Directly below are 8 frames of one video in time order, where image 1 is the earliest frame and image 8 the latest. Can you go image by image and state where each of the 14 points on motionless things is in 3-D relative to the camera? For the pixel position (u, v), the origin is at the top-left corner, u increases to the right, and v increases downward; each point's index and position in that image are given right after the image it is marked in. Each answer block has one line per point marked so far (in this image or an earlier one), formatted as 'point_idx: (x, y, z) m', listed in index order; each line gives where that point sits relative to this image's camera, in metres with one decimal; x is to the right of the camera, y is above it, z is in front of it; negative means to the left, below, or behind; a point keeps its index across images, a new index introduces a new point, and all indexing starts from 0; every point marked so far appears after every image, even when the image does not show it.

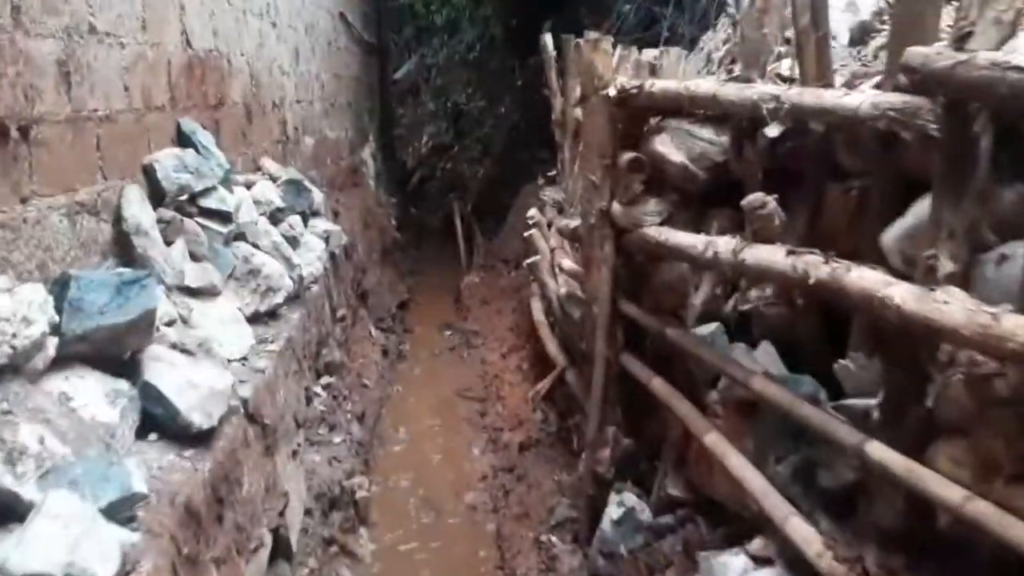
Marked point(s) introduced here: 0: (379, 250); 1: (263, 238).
0: (-1.0, +0.3, +6.7) m
1: (-0.9, +0.2, +3.2) m
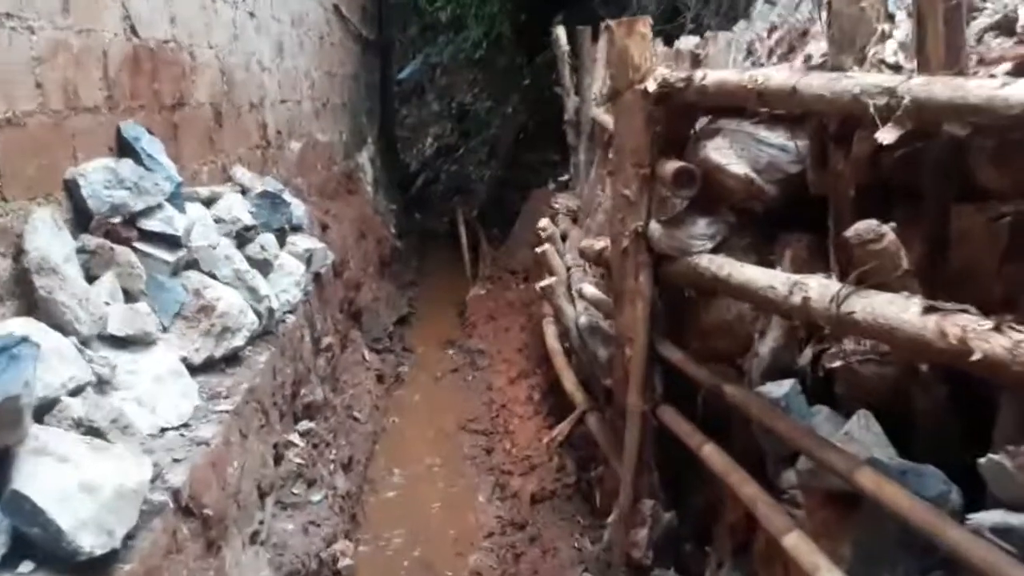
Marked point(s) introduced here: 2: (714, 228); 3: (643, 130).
0: (-1.0, +0.2, +6.2) m
1: (-0.9, +0.1, +2.7) m
2: (+0.5, +0.2, +2.2) m
3: (+0.3, +0.4, +2.3) m
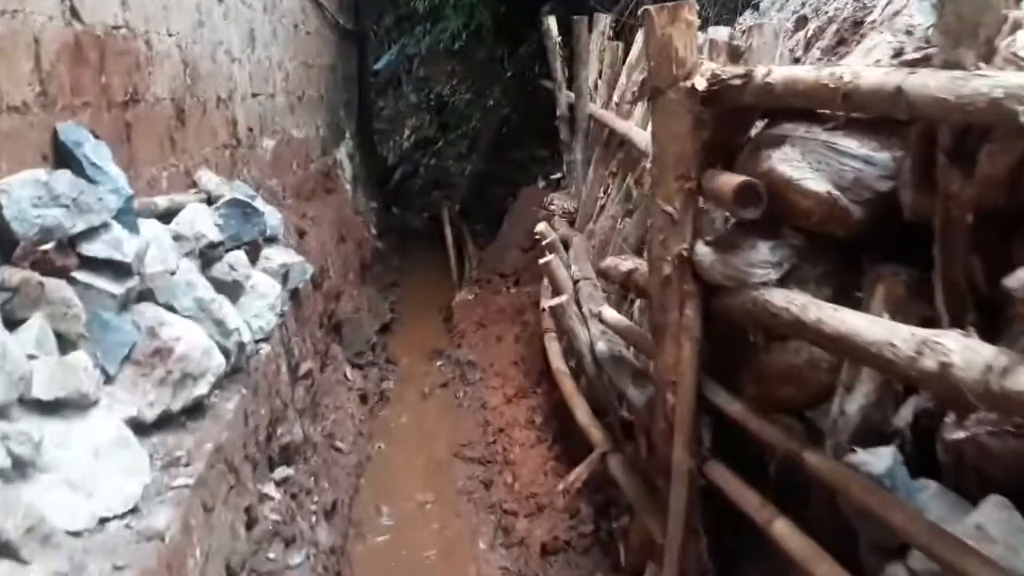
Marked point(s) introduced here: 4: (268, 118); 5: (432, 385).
0: (-1.0, +0.1, +5.8) m
1: (-0.8, 0.0, +2.2) m
2: (+0.6, +0.1, +1.8) m
3: (+0.4, +0.3, +1.9) m
4: (-1.3, +0.9, +4.5) m
5: (-0.5, -0.6, +5.1) m
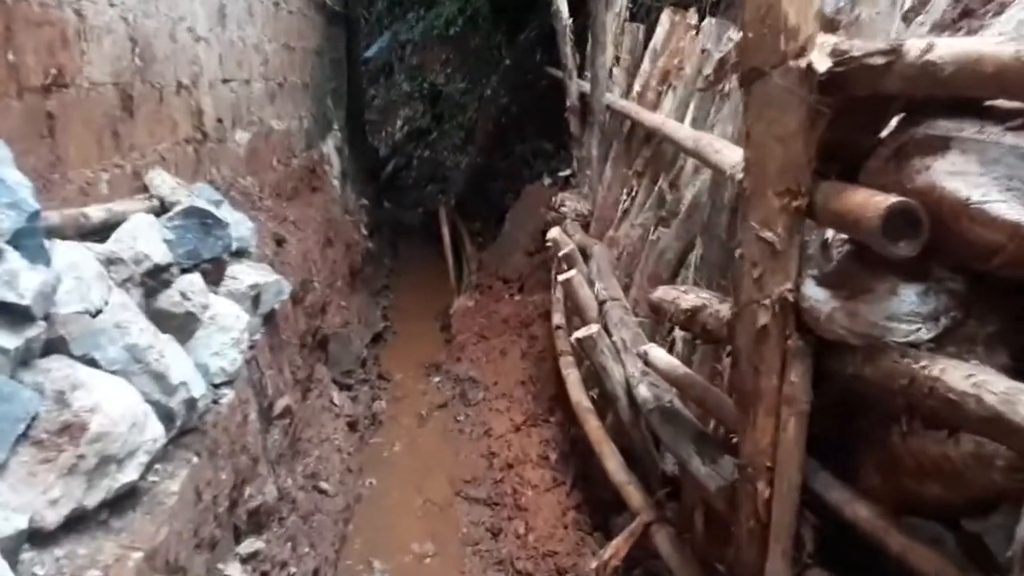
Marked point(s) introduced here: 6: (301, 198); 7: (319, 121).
0: (-1.0, +0.1, +5.2) m
1: (-0.8, -0.1, +1.7) m
2: (+0.6, 0.0, +1.3) m
3: (+0.5, +0.2, +1.4) m
4: (-1.2, +0.8, +3.9) m
5: (-0.4, -0.6, +4.6) m
6: (-1.2, +0.5, +4.8) m
7: (-1.3, +1.2, +6.1) m
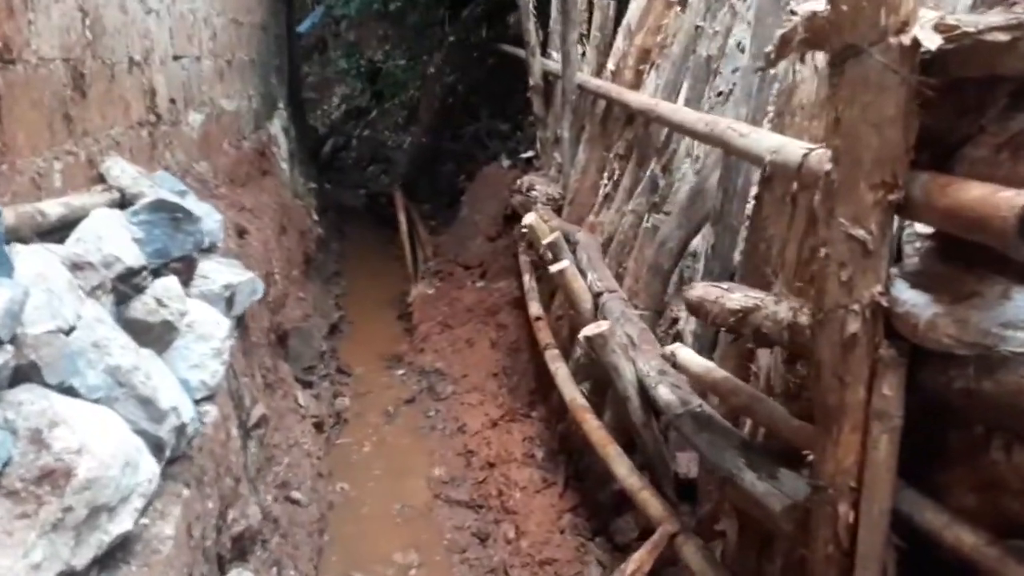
0: (-1.2, +0.2, +4.9) m
1: (-0.7, -0.1, +1.4) m
2: (+0.7, 0.0, +1.2) m
3: (+0.5, +0.2, +1.2) m
4: (-1.3, +0.8, +3.6) m
5: (-0.6, -0.6, +4.3) m
6: (-1.3, +0.5, +4.5) m
7: (-1.6, +1.2, +5.7) m
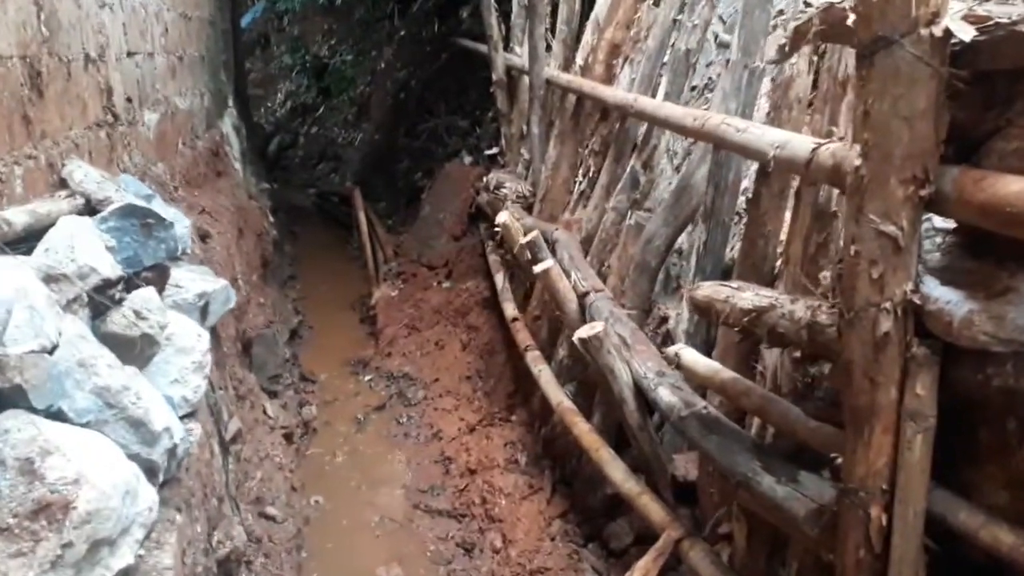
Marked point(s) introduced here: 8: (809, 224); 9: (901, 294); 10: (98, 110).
0: (-1.4, +0.1, +4.8) m
1: (-0.7, -0.2, +1.3) m
2: (+0.8, 0.0, +1.1) m
3: (+0.6, +0.2, +1.2) m
4: (-1.4, +0.8, +3.5) m
5: (-0.7, -0.6, +4.2) m
6: (-1.5, +0.5, +4.4) m
7: (-1.9, +1.2, +5.6) m
8: (+0.6, +0.1, +1.8) m
9: (+0.6, 0.0, +1.3) m
10: (-1.3, +0.5, +2.7) m
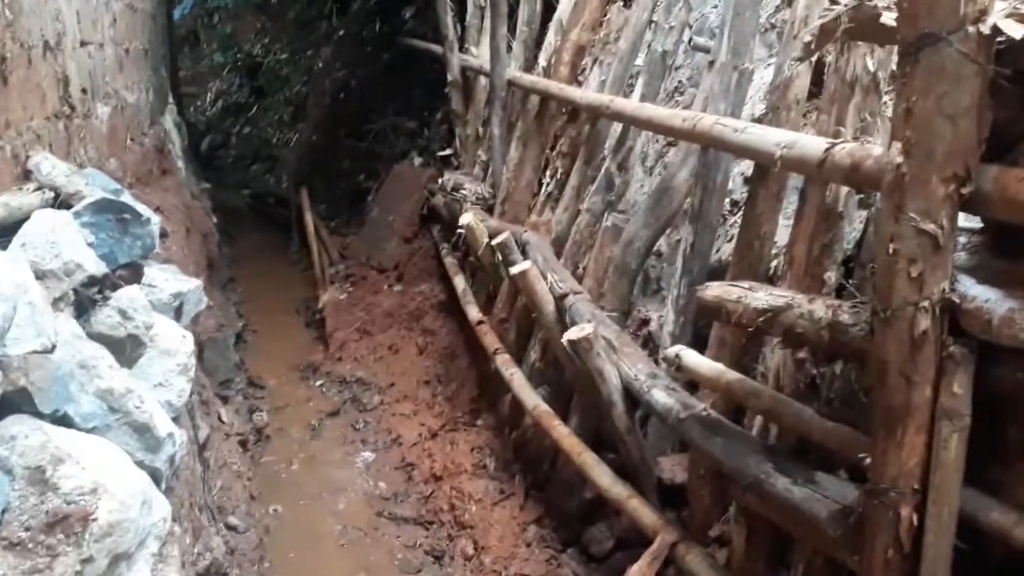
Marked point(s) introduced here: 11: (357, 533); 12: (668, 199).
0: (-1.6, +0.1, +4.6) m
1: (-0.6, -0.1, +1.2) m
2: (+0.8, 0.0, +1.2) m
3: (+0.6, +0.2, +1.2) m
4: (-1.6, +0.8, +3.3) m
5: (-0.9, -0.6, +4.1) m
6: (-1.7, +0.5, +4.2) m
7: (-2.2, +1.2, +5.3) m
8: (+0.6, +0.1, +1.8) m
9: (+0.6, 0.0, +1.3) m
10: (-1.3, +0.5, +2.5) m
11: (-0.6, -0.9, +3.2) m
12: (+0.5, +0.3, +2.5) m
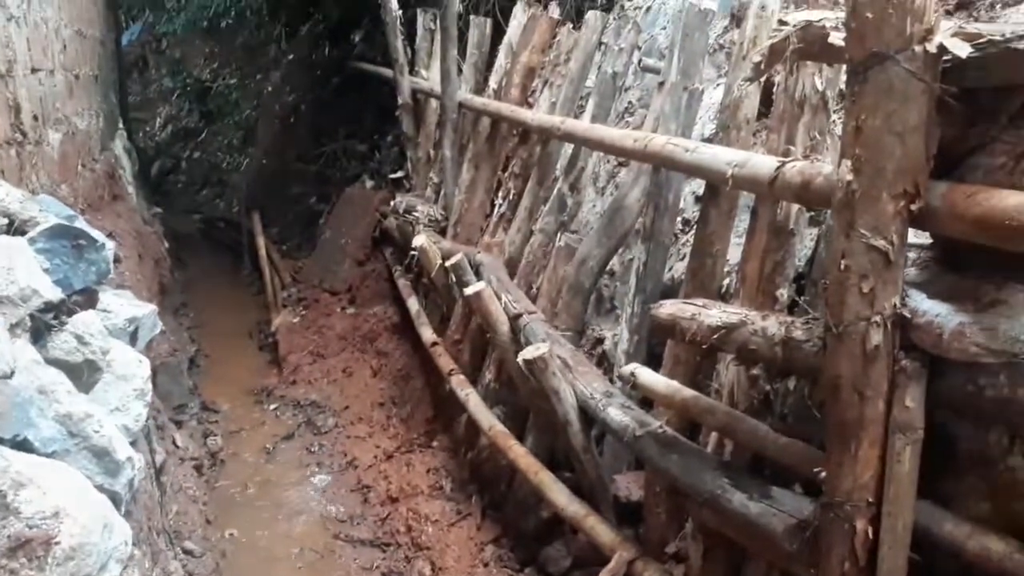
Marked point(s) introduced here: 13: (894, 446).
0: (-1.8, 0.0, +4.6) m
1: (-0.7, -0.2, +1.2) m
2: (+0.8, 0.0, +1.2) m
3: (+0.6, +0.2, +1.3) m
4: (-1.7, +0.7, +3.2) m
5: (-1.1, -0.7, +4.1) m
6: (-1.9, +0.4, +4.1) m
7: (-2.5, +1.0, +5.3) m
8: (+0.5, +0.1, +1.8) m
9: (+0.6, 0.0, +1.3) m
10: (-1.4, +0.5, +2.5) m
11: (-0.7, -1.0, +3.1) m
12: (+0.3, +0.2, +2.6) m
13: (+0.6, -0.2, +1.3) m
